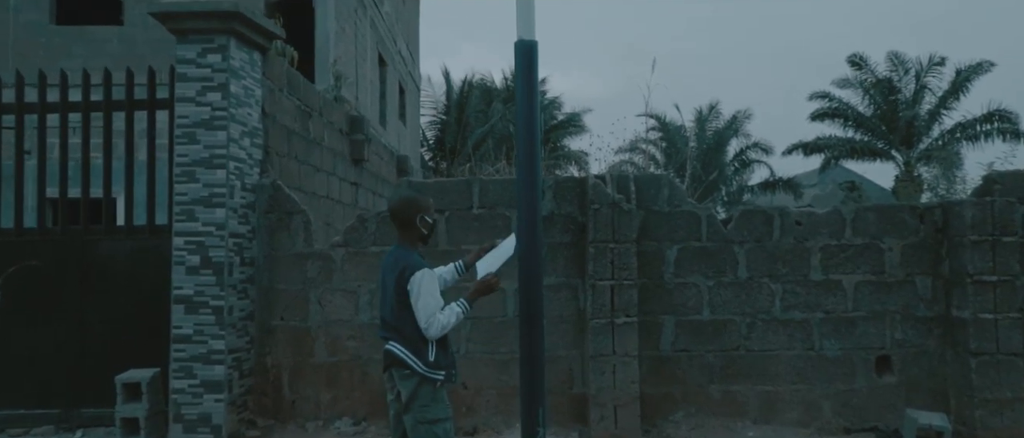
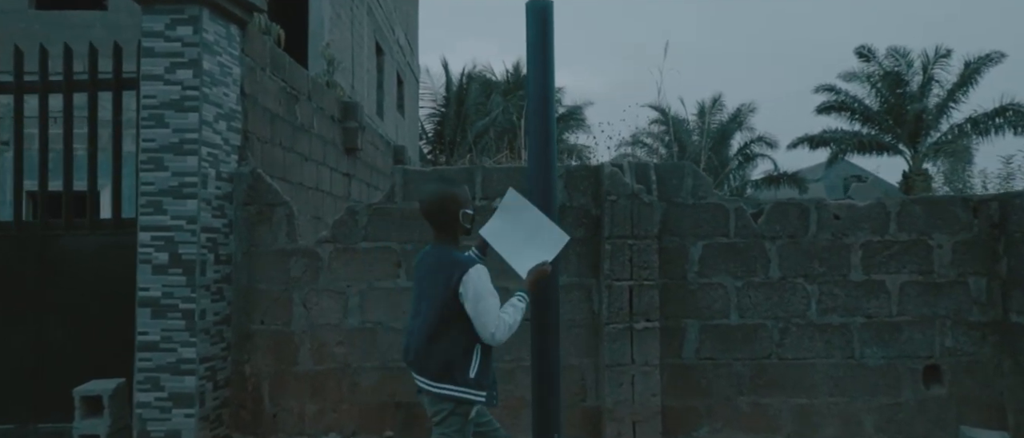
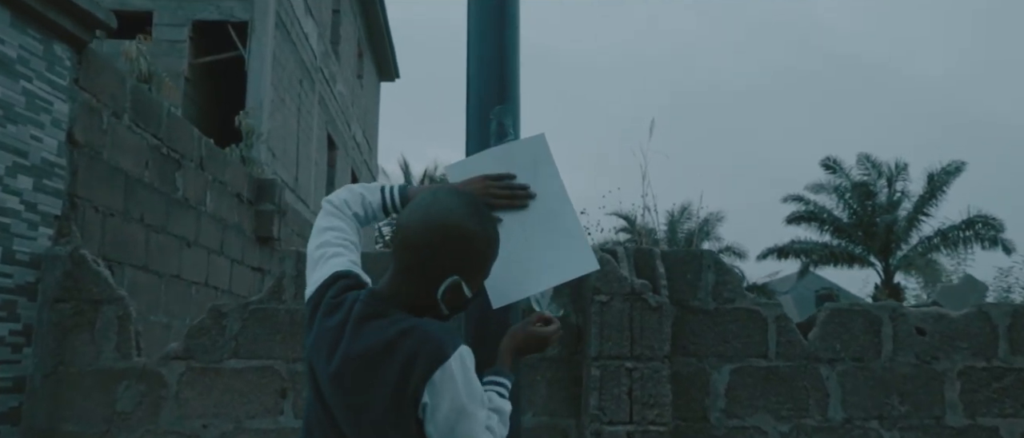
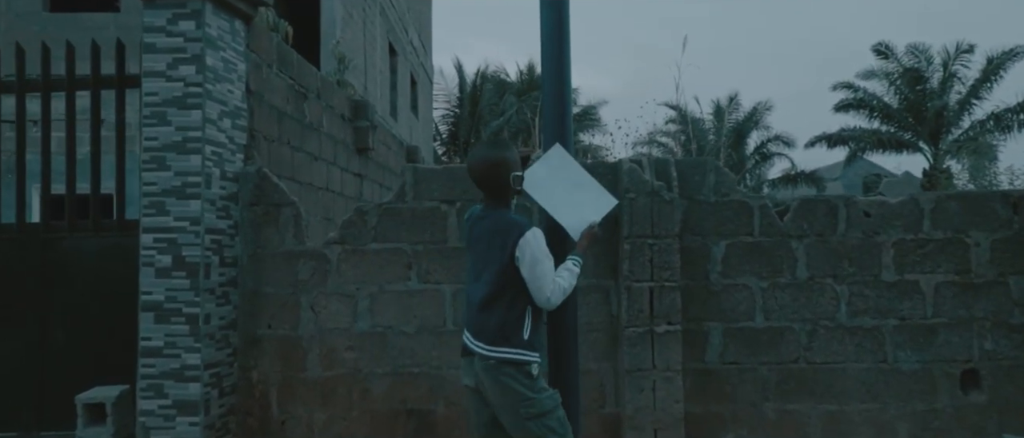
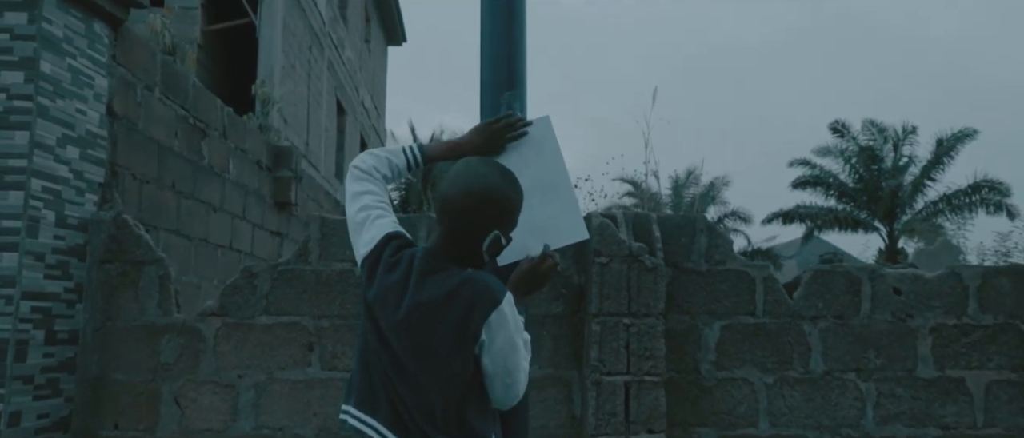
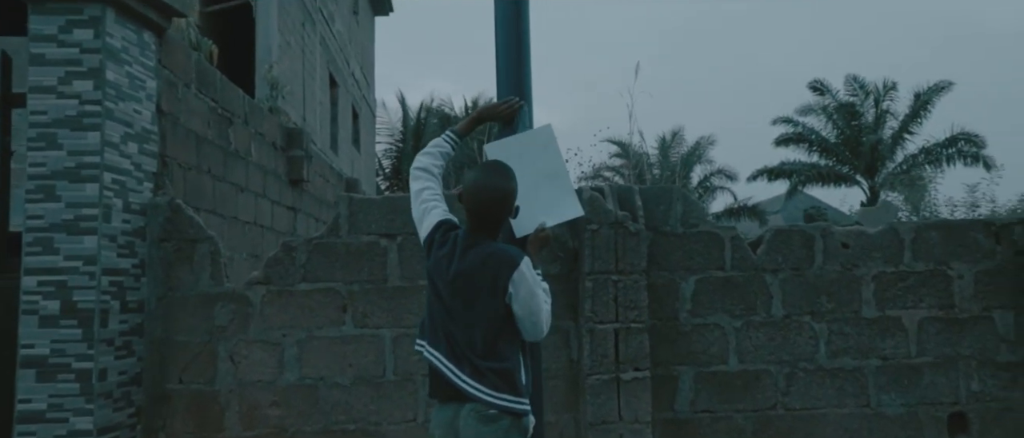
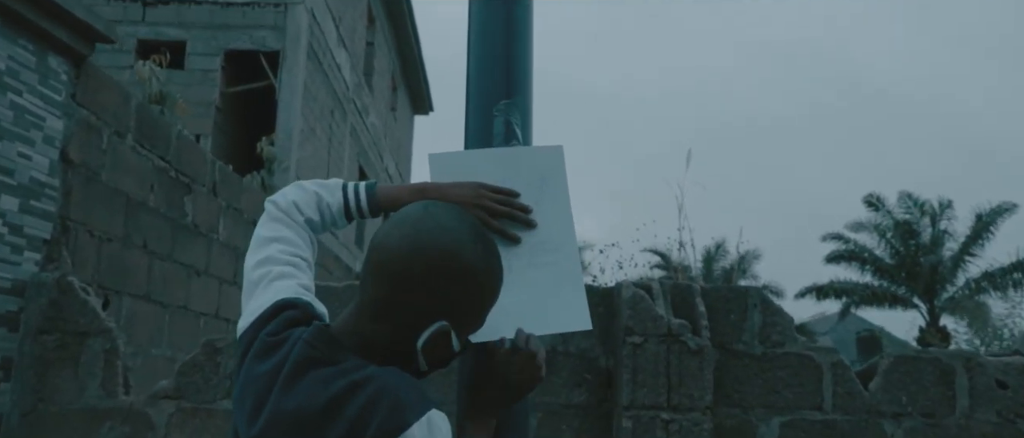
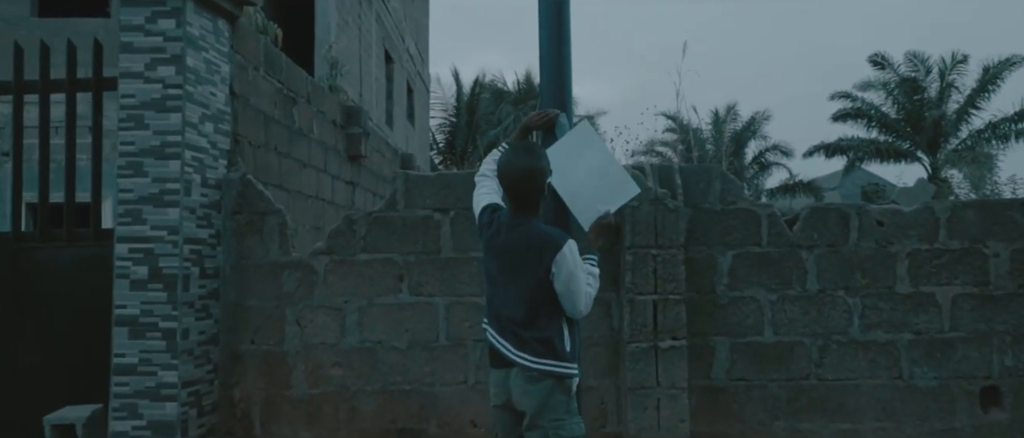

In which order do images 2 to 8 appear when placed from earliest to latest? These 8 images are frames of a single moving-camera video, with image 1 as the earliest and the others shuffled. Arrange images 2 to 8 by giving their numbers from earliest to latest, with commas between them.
2, 4, 8, 6, 5, 3, 7
